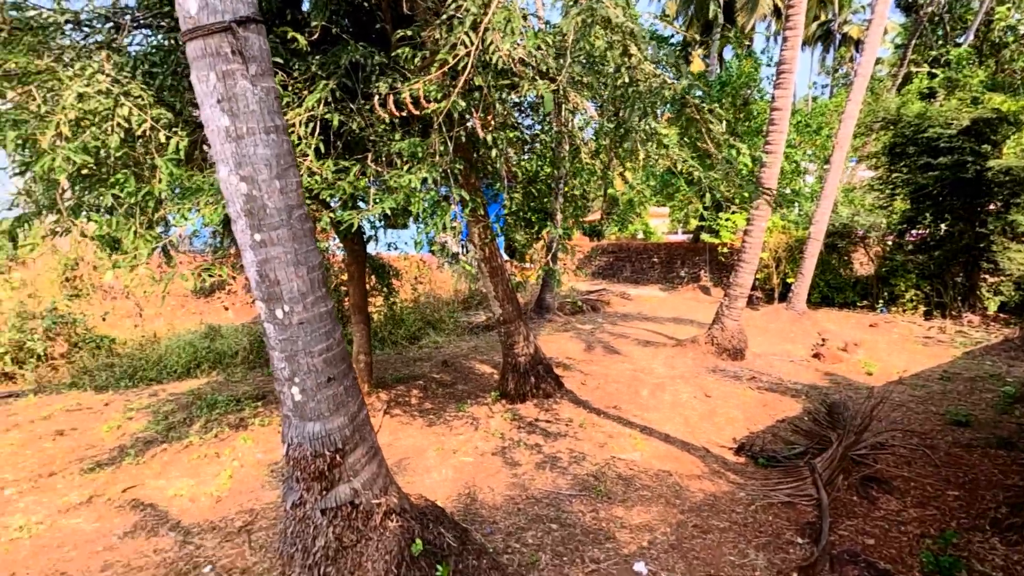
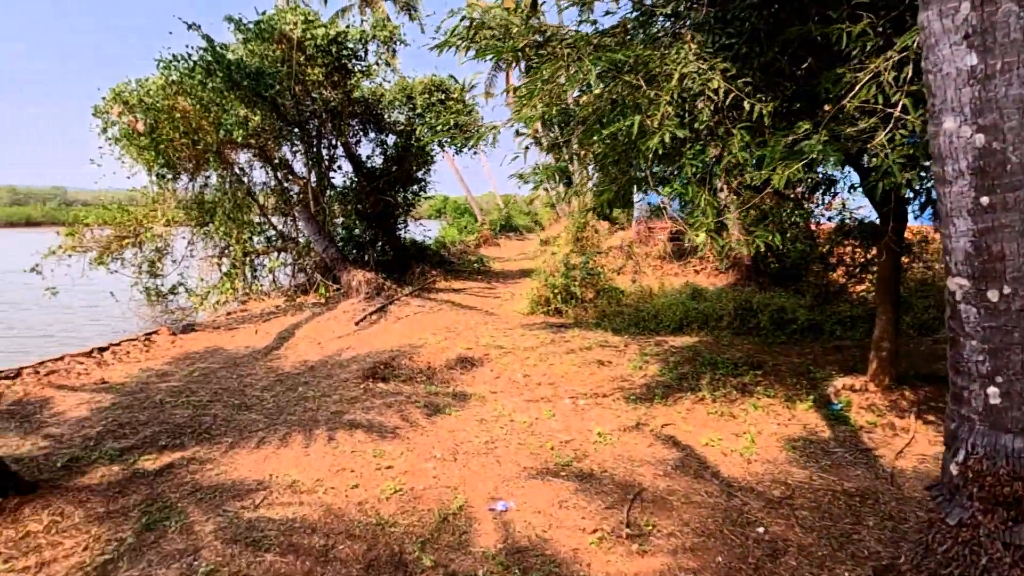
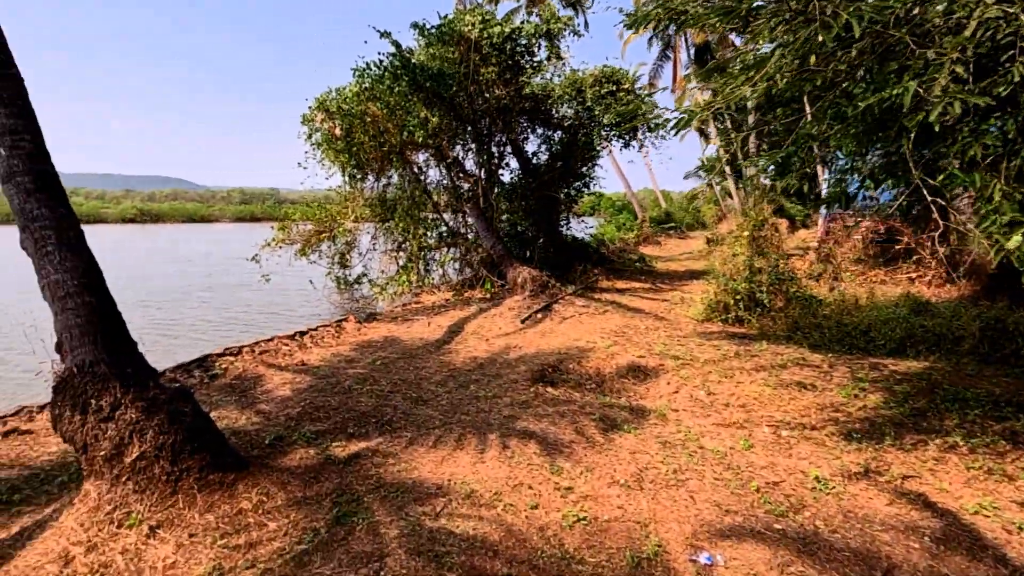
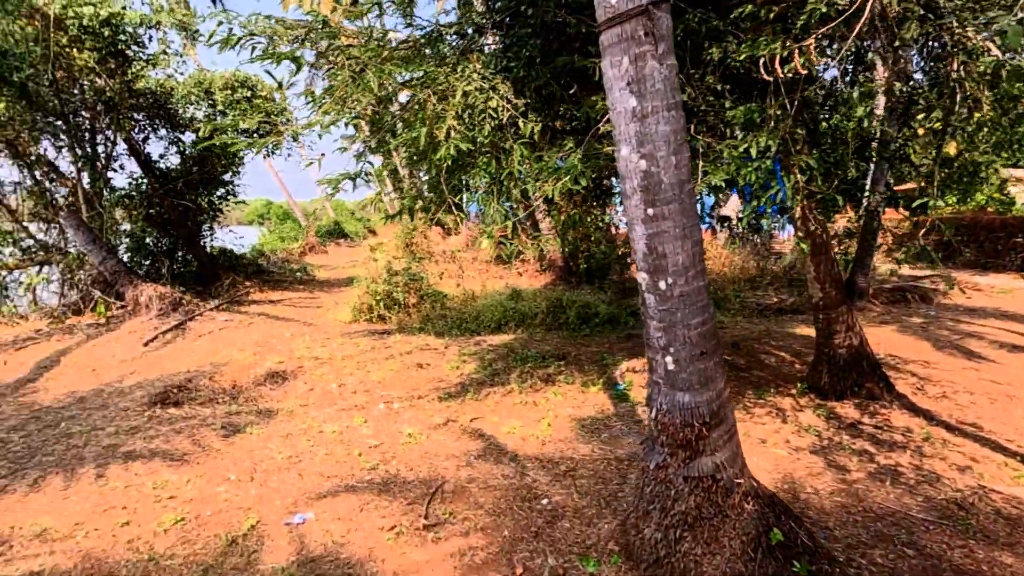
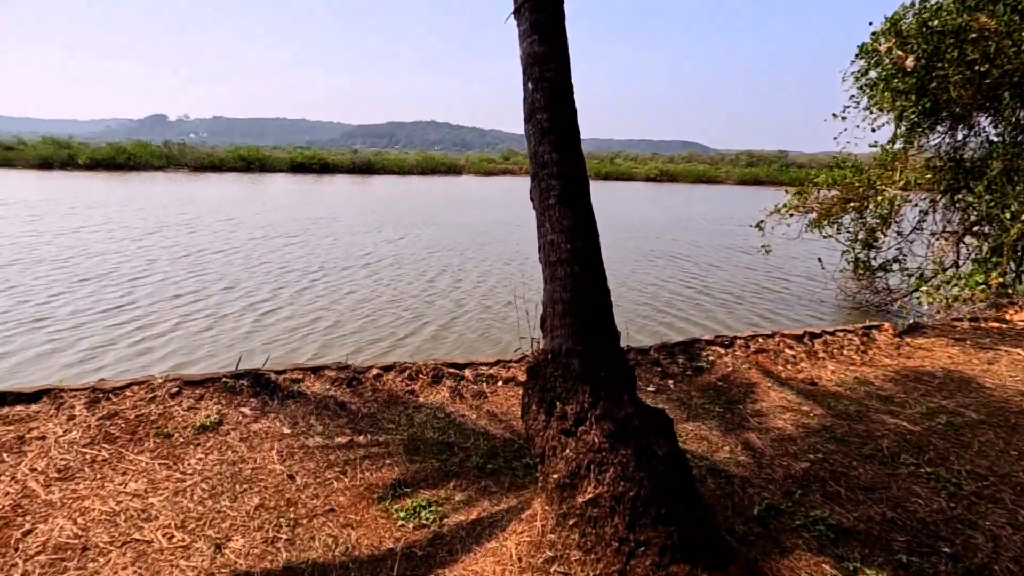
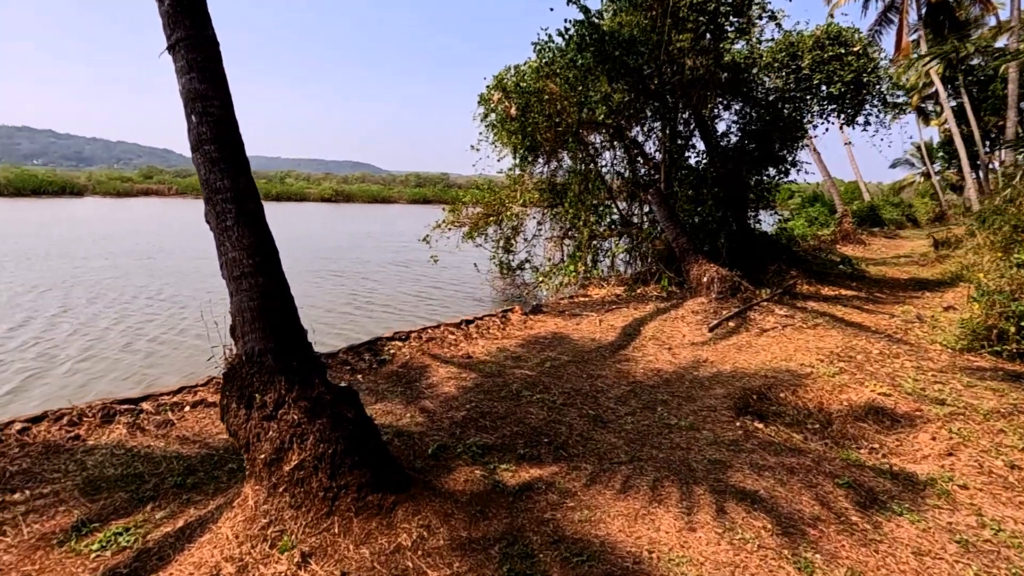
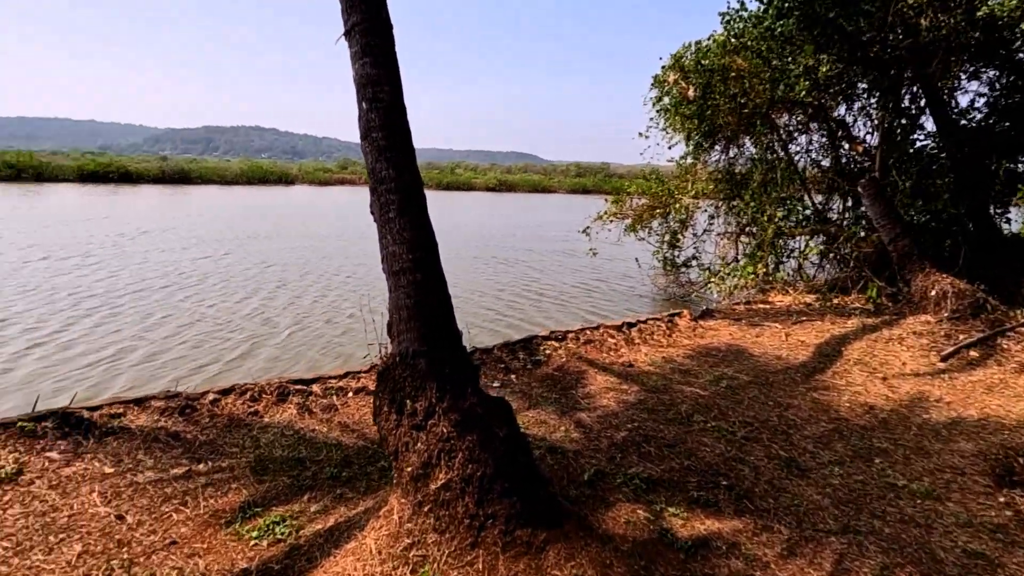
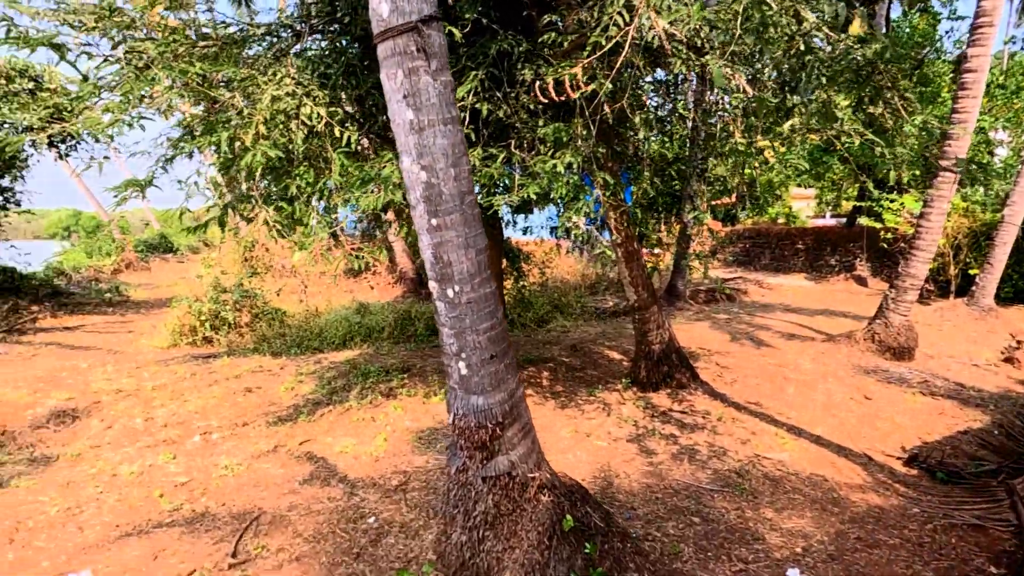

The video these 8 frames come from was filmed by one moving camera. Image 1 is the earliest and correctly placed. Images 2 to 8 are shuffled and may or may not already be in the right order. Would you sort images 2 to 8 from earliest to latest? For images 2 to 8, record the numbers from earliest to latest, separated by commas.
8, 4, 2, 3, 6, 7, 5
